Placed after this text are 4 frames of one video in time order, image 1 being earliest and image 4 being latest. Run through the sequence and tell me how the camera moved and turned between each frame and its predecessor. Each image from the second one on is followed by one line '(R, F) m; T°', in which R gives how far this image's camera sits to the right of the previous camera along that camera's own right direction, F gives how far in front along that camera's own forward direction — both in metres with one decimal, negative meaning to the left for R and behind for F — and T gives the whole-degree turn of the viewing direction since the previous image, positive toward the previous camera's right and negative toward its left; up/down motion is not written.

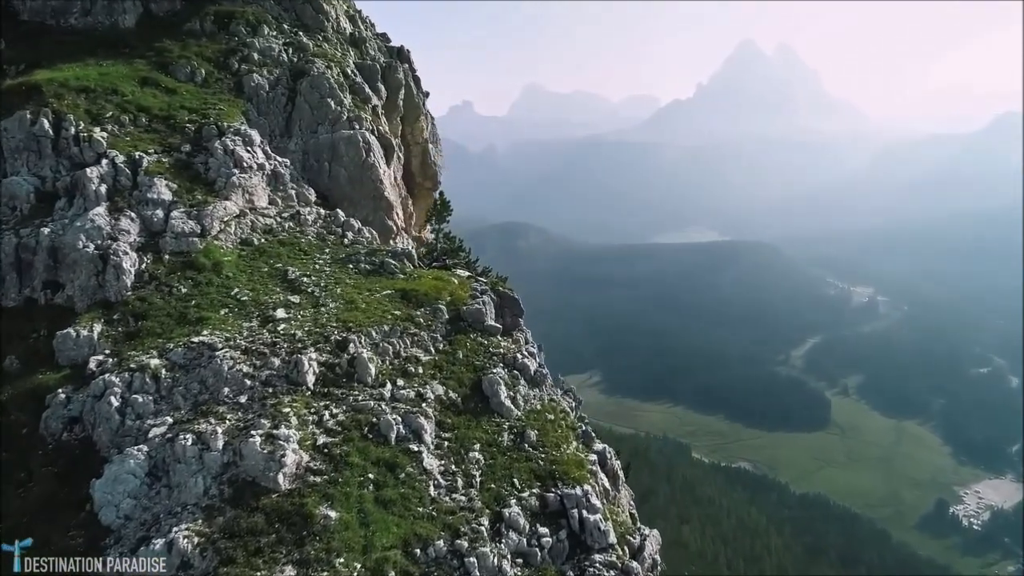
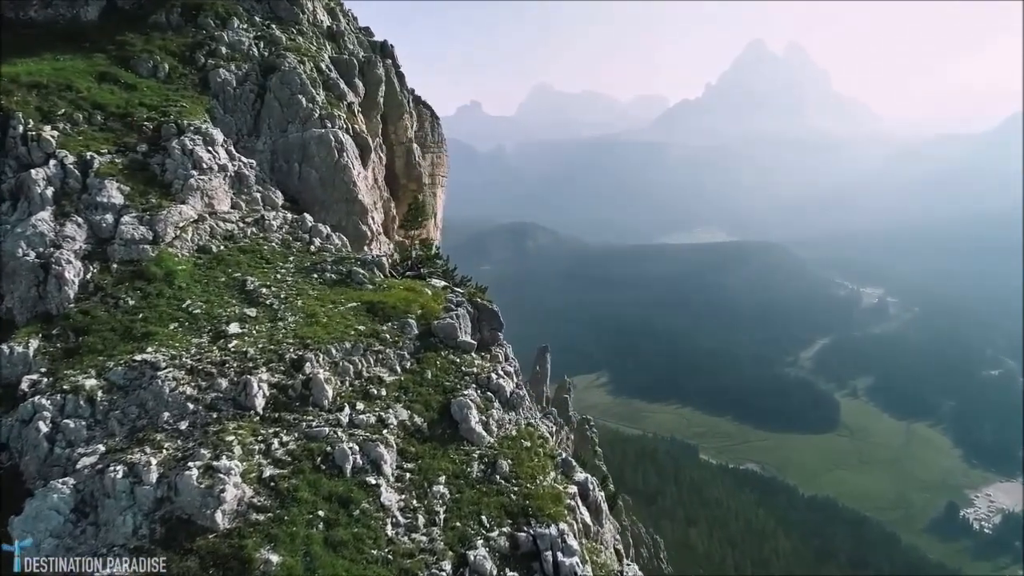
(+0.8, +1.5) m; -1°
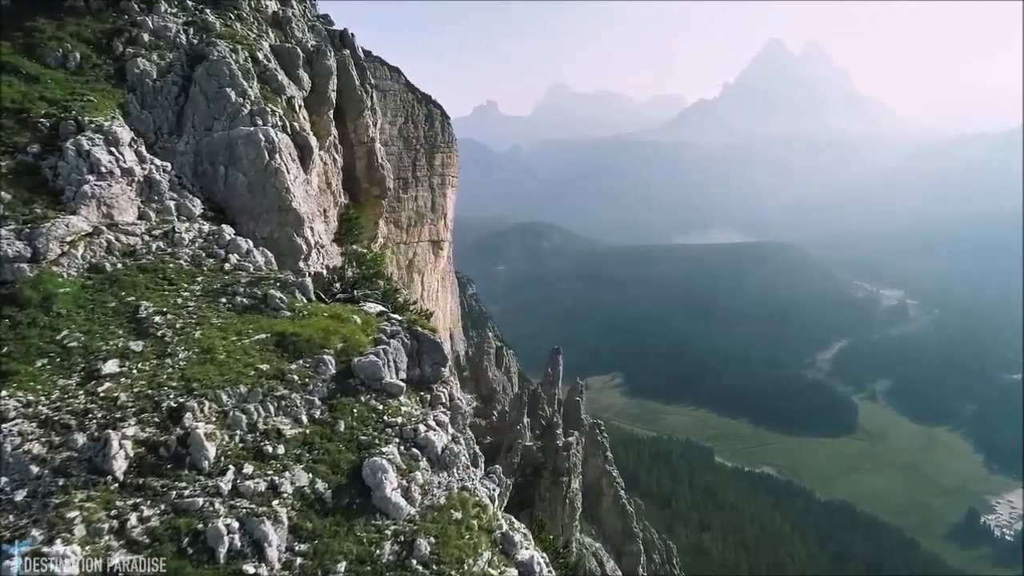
(+1.6, +2.9) m; -1°
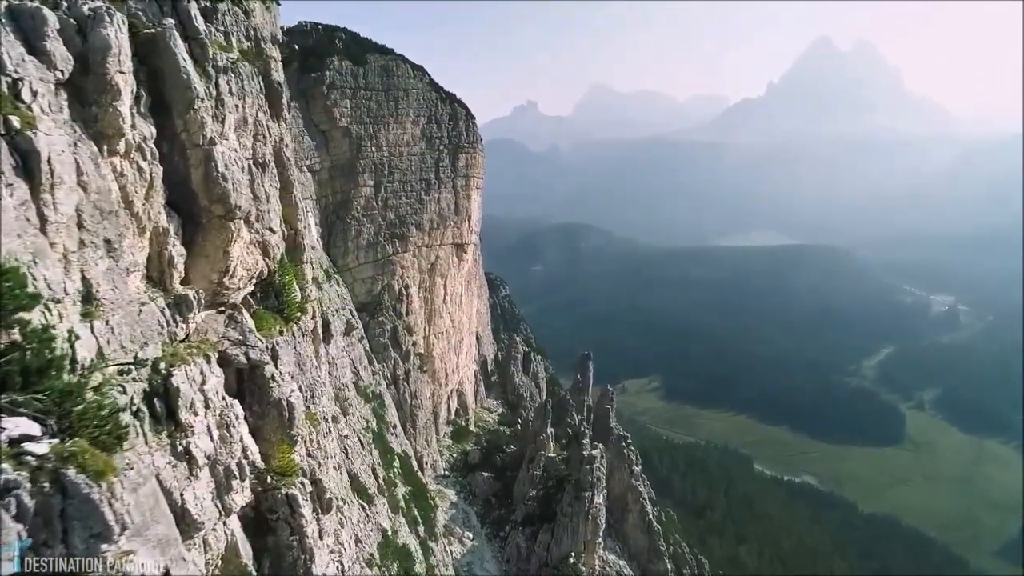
(+4.2, +7.0) m; -3°
